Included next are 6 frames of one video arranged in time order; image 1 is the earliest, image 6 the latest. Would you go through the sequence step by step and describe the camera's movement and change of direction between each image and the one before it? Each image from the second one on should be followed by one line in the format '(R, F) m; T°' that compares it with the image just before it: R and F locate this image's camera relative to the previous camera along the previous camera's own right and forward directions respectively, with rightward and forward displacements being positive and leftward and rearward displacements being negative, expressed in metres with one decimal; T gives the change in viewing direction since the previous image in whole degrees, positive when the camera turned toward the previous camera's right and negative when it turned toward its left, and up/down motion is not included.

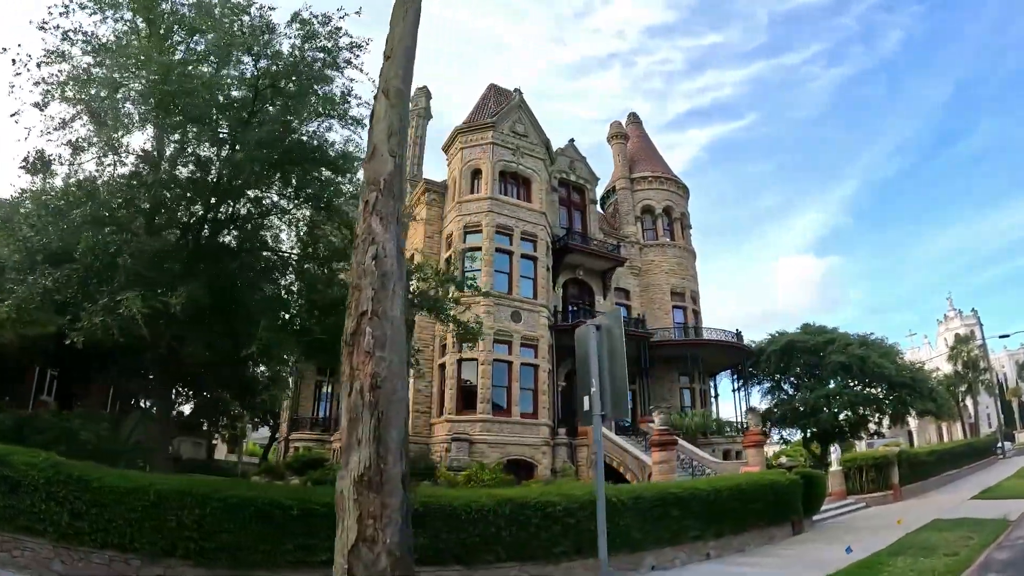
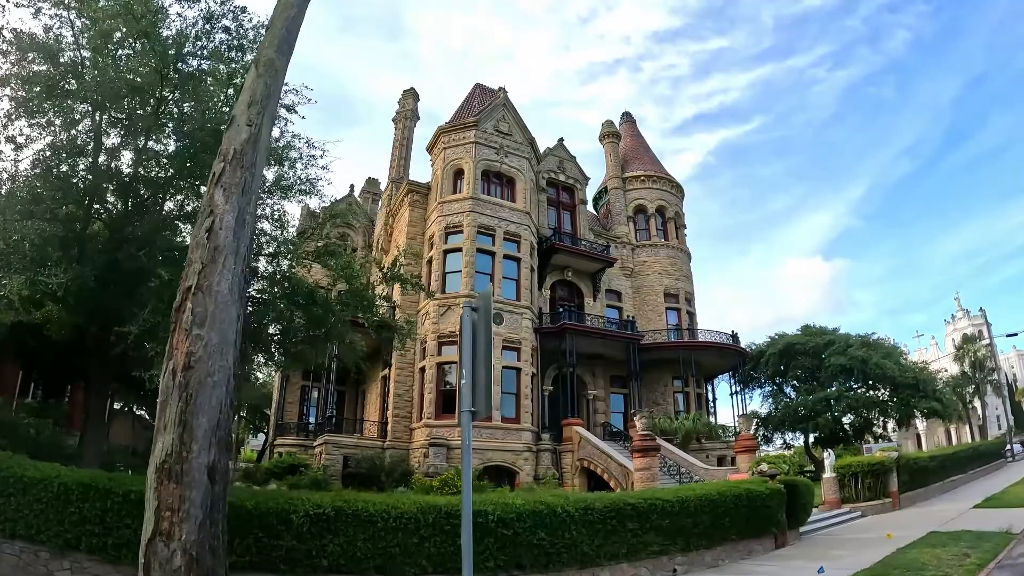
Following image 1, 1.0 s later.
(+1.3, +0.5) m; -2°
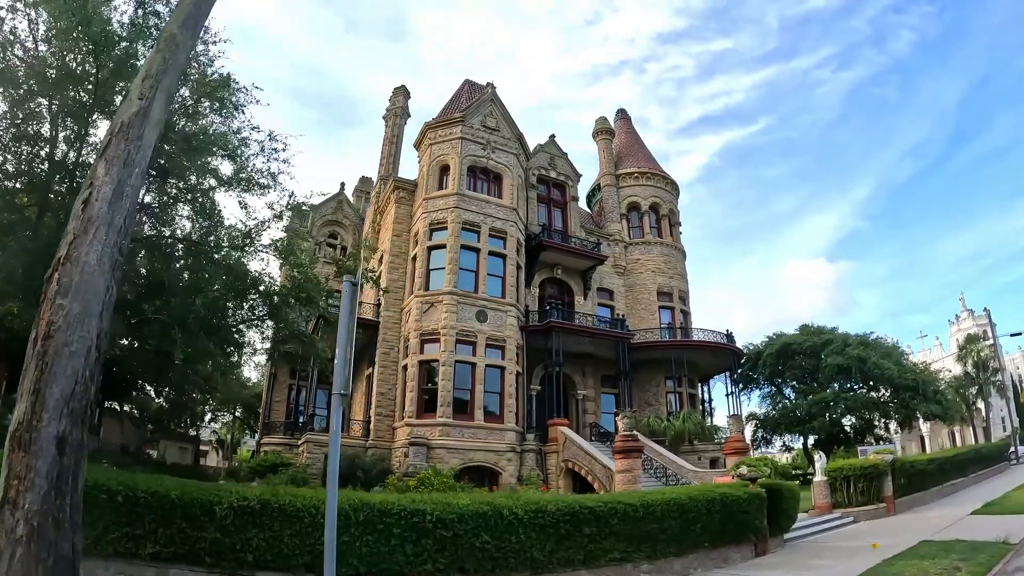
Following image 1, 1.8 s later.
(+1.1, +0.4) m; -2°
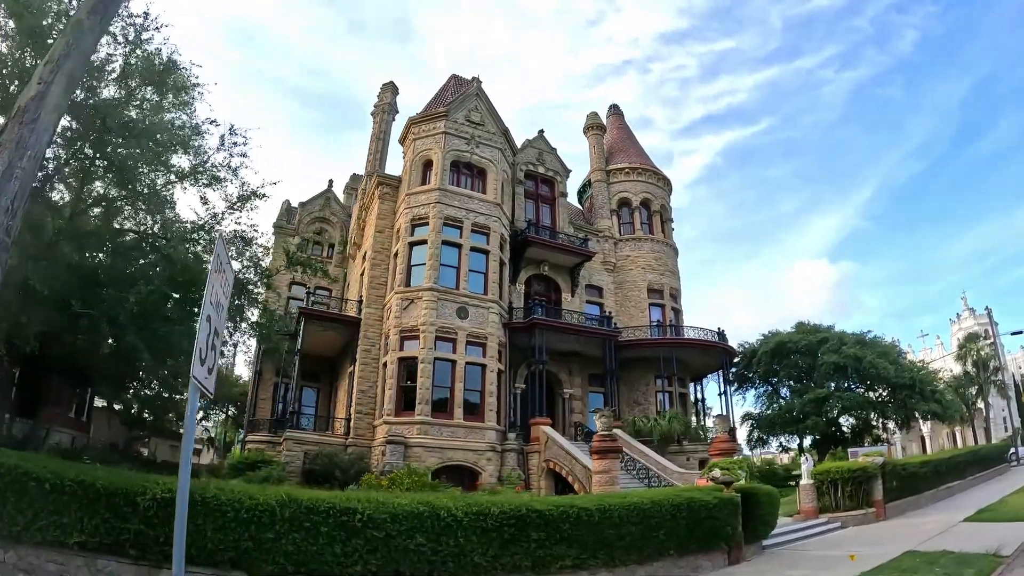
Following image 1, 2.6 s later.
(+1.1, +0.4) m; -1°
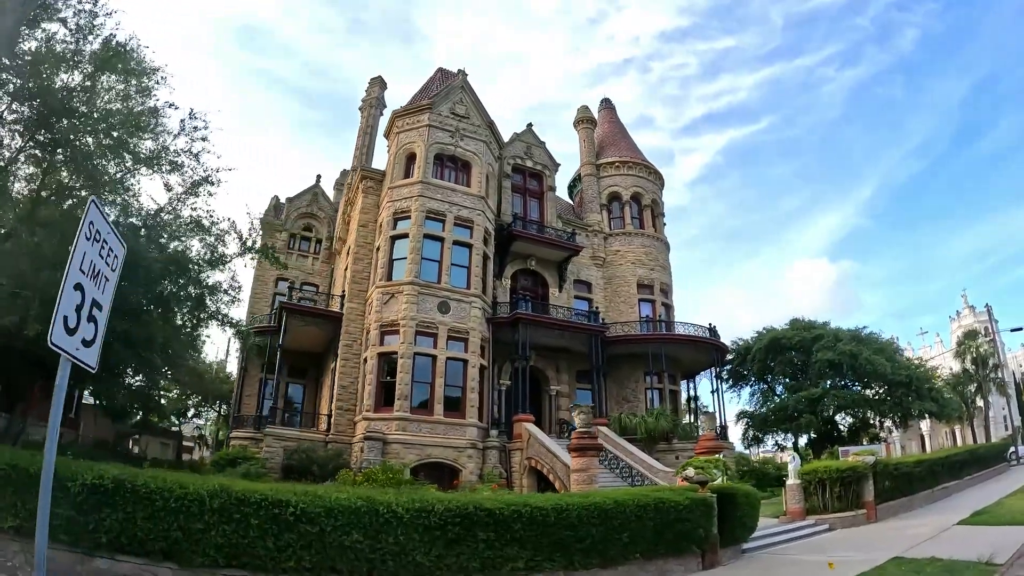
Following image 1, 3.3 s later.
(+0.9, +0.4) m; -1°
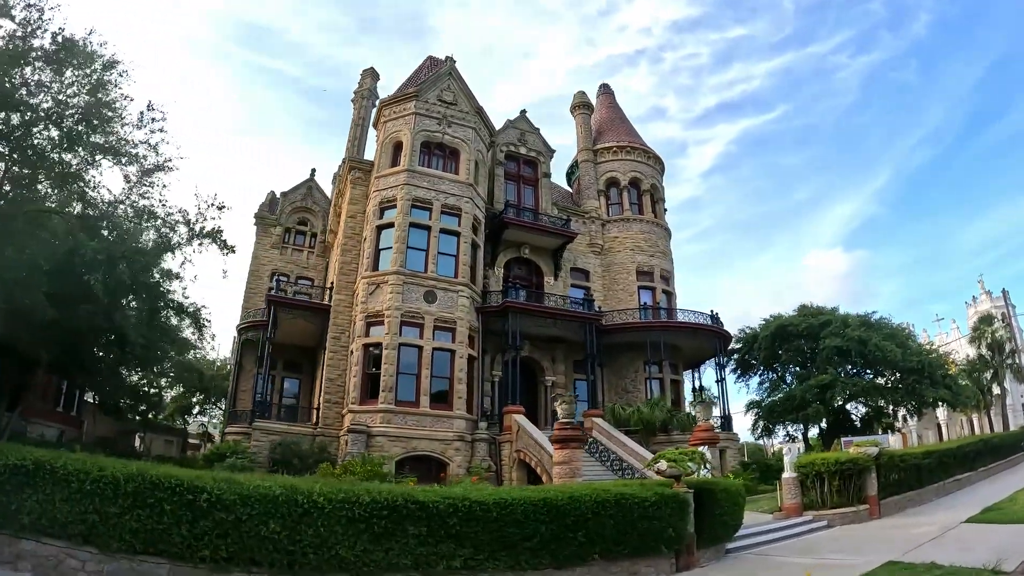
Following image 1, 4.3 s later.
(+1.3, +0.6) m; -3°
